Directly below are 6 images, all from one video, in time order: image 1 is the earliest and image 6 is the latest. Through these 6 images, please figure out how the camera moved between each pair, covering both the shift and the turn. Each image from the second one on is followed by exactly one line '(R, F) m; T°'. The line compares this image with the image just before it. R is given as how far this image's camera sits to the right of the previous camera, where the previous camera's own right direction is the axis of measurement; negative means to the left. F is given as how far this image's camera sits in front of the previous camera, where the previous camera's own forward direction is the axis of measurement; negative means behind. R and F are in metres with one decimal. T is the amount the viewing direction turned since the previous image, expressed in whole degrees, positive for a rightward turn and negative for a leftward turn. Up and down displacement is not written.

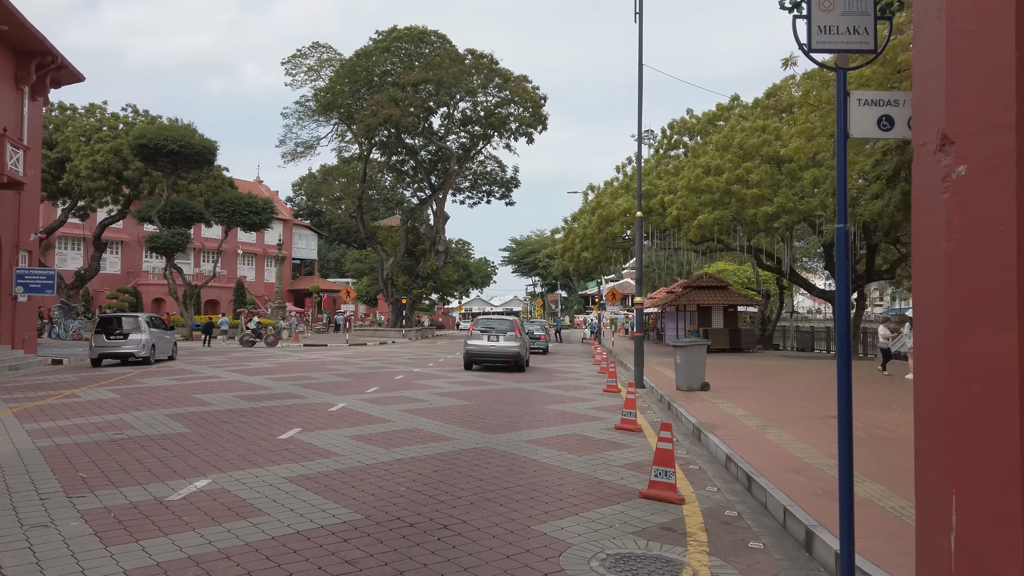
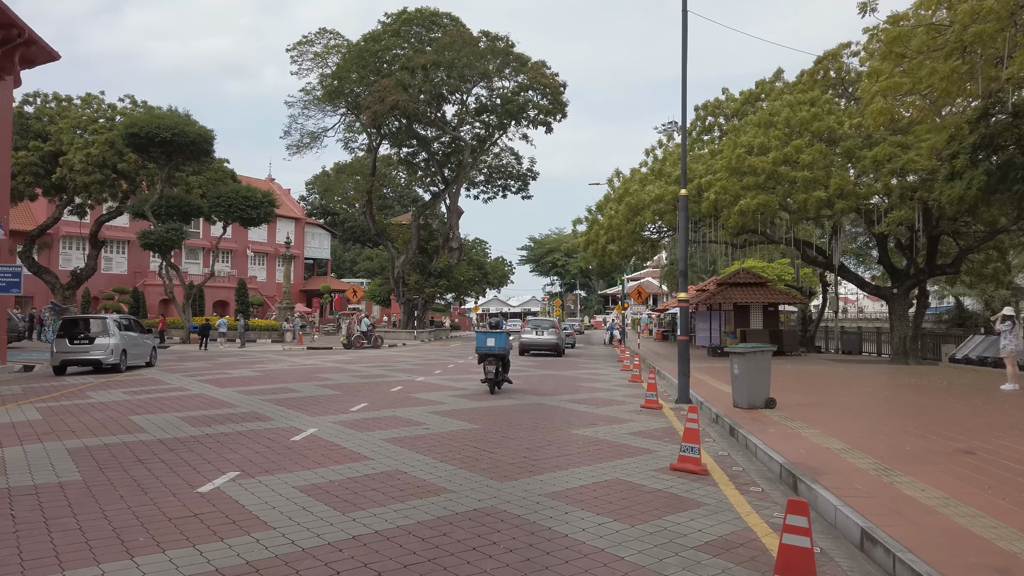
(0.0, +2.8) m; -1°
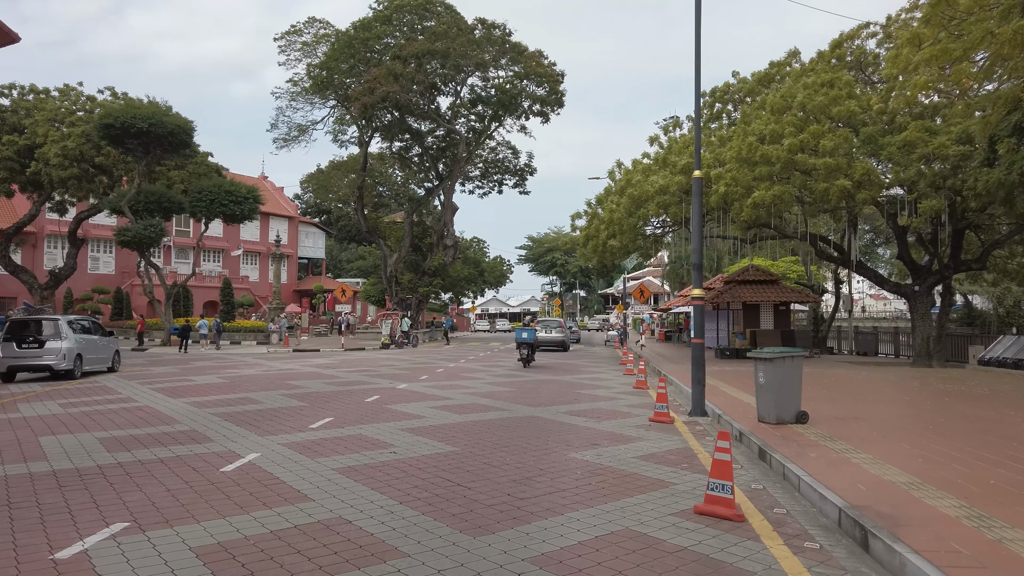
(+0.2, +1.7) m; 0°
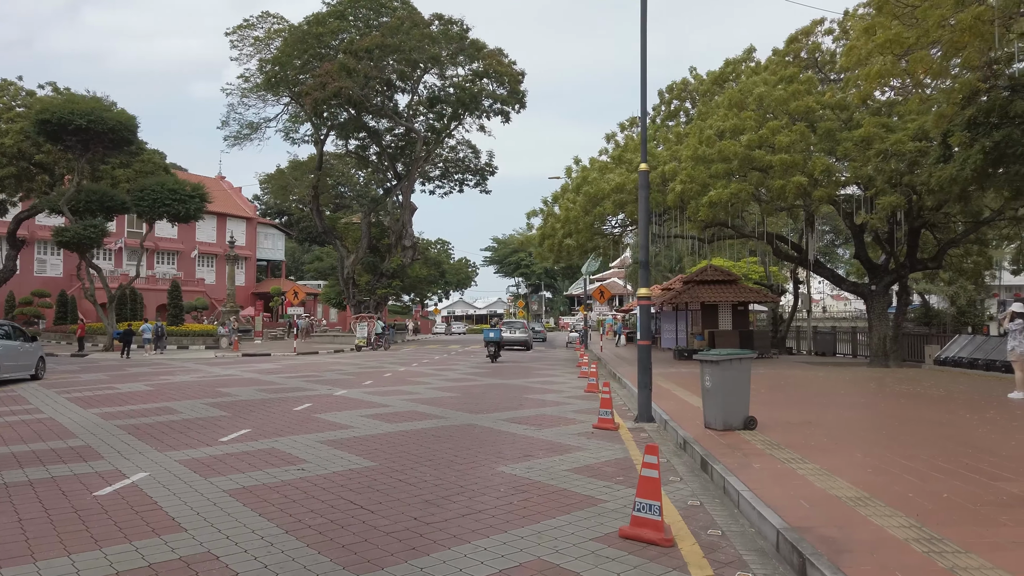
(+0.5, +0.7) m; +2°
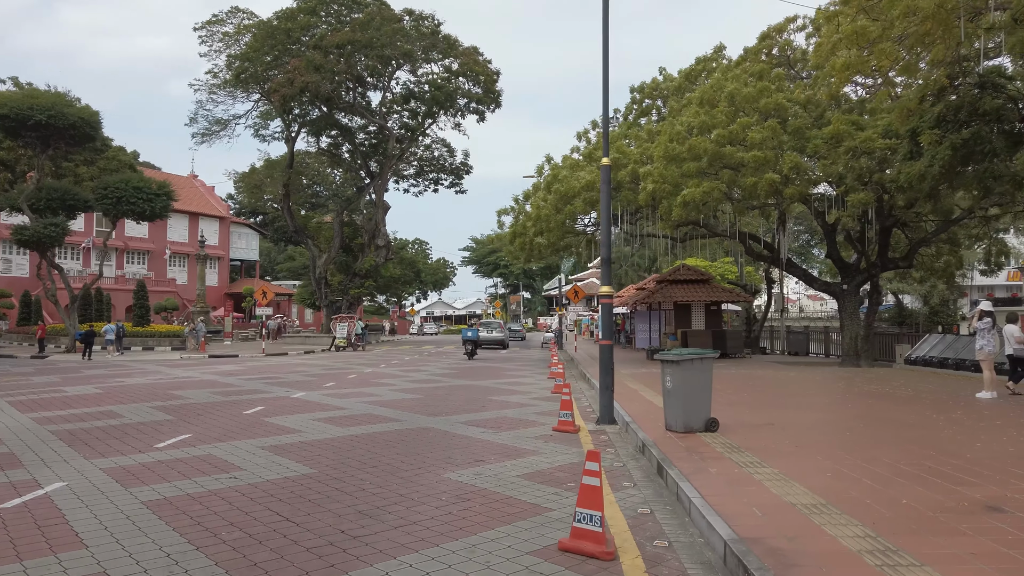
(+0.3, +0.4) m; +1°
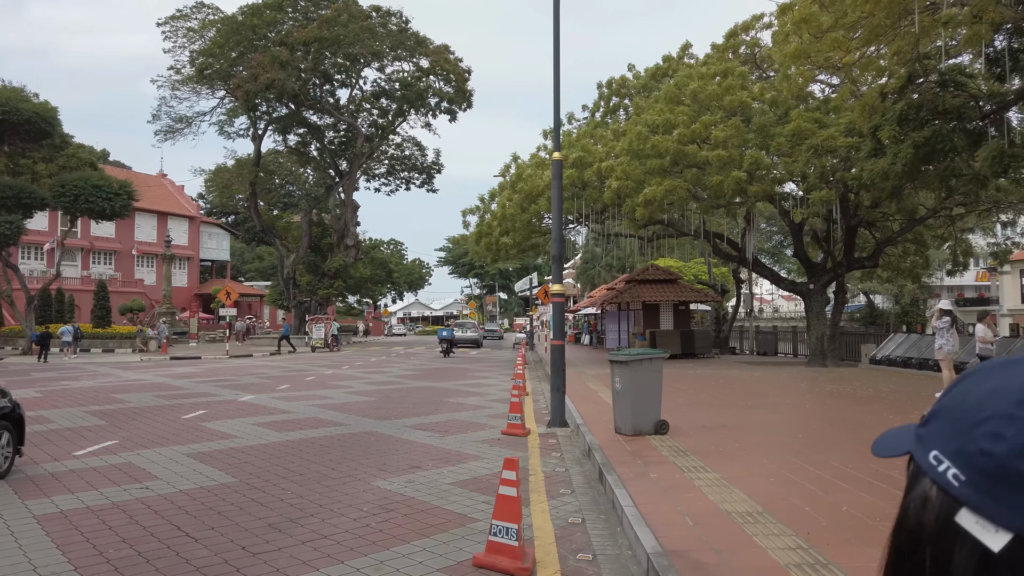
(+0.4, +0.3) m; +2°
